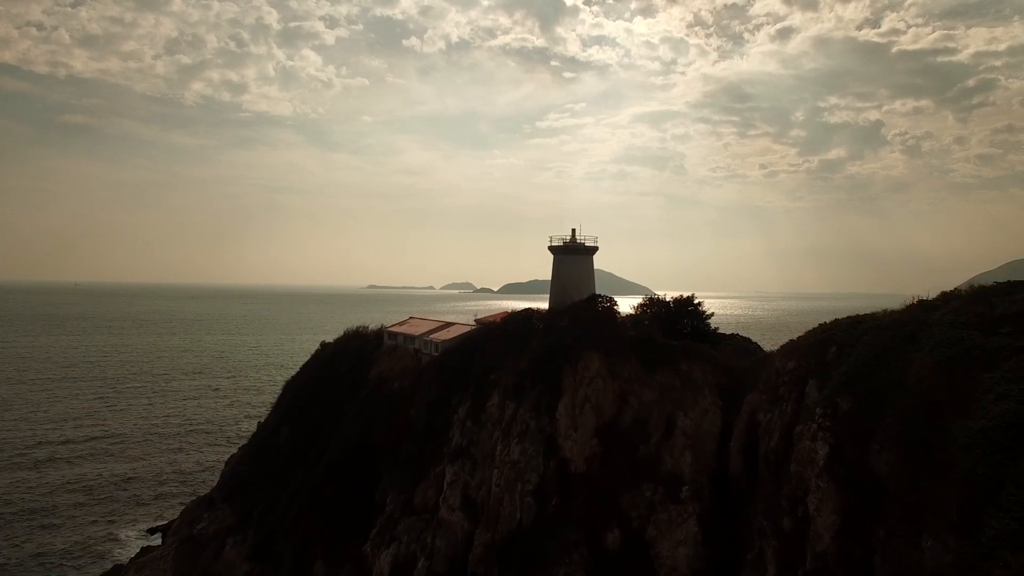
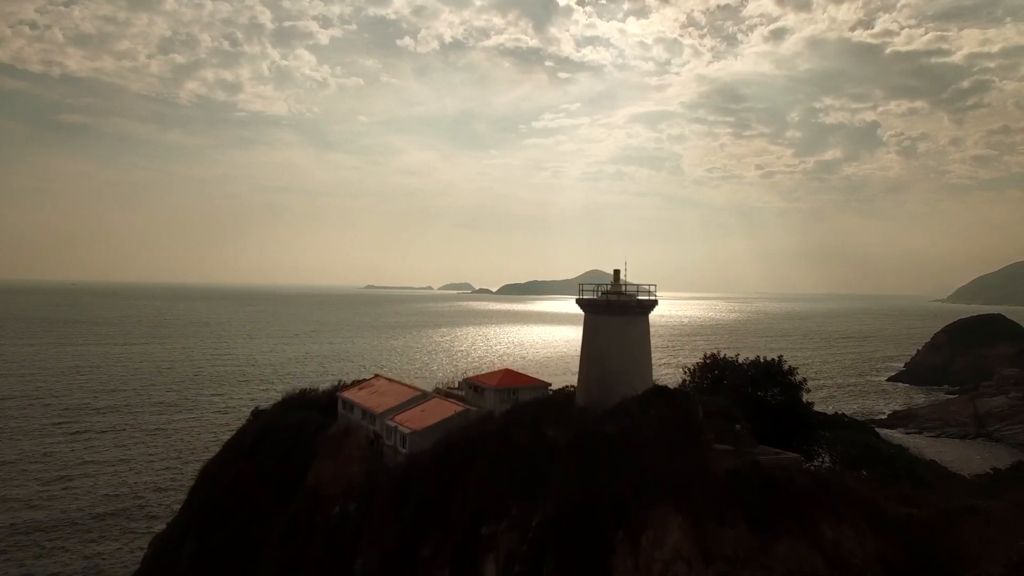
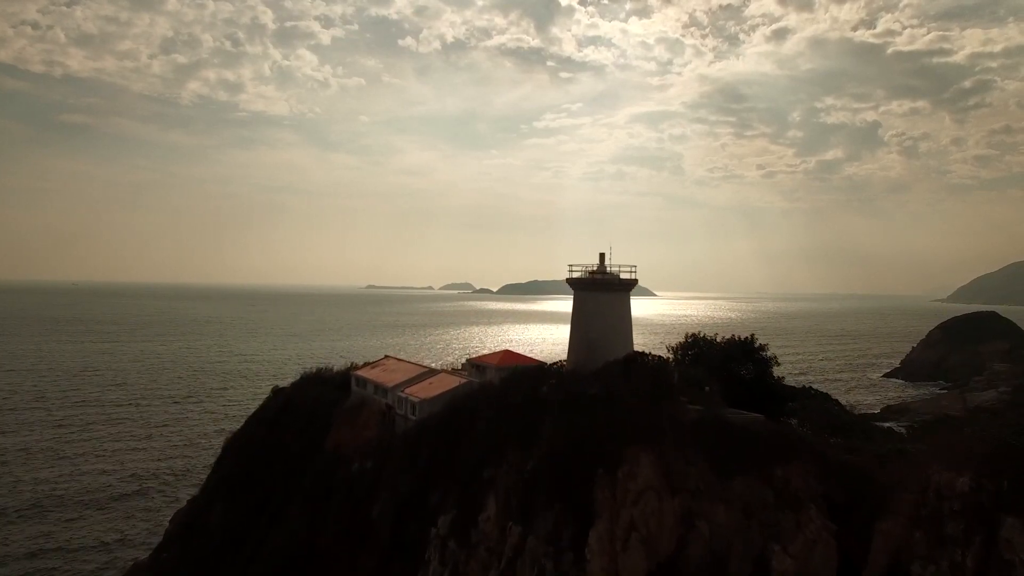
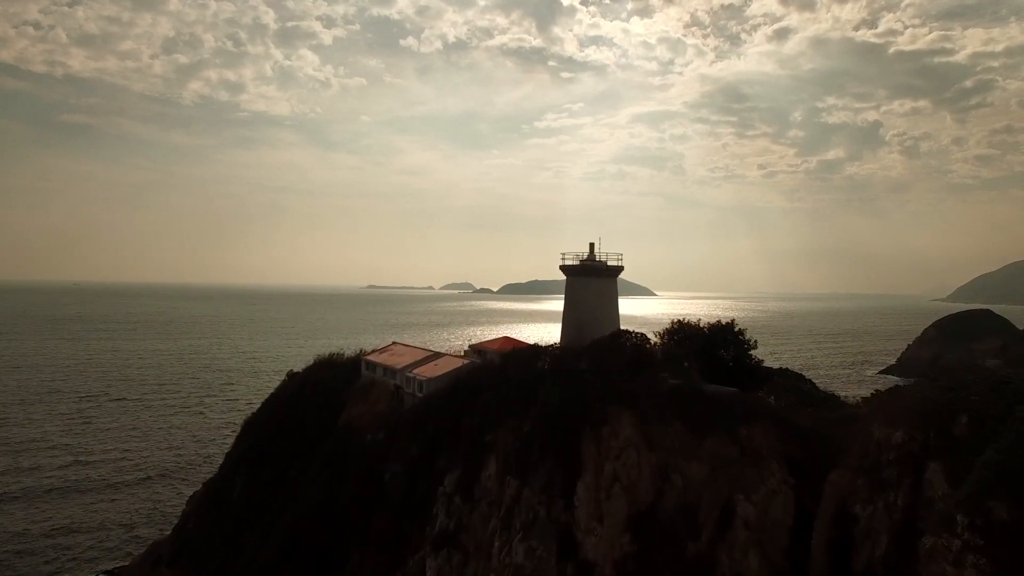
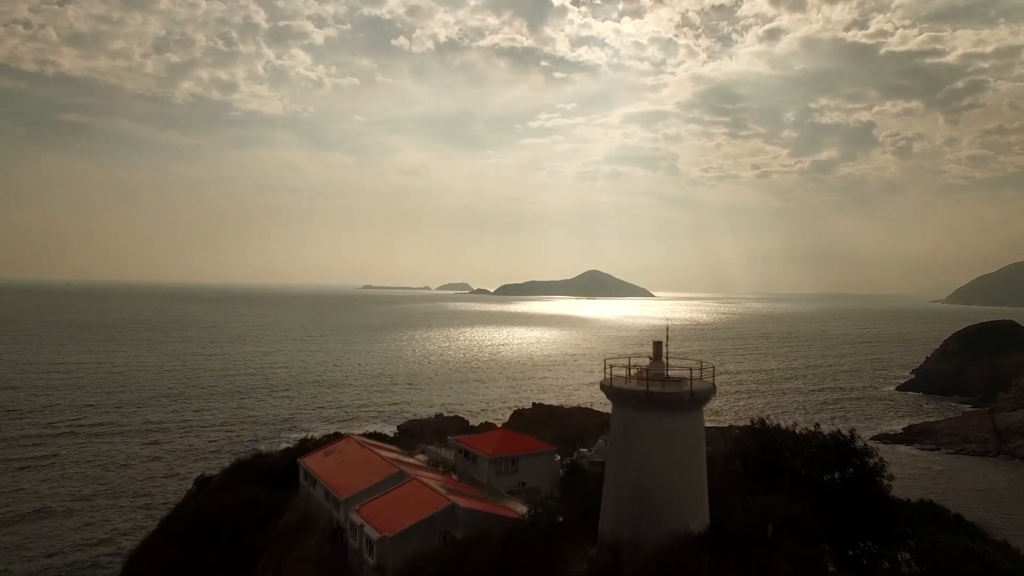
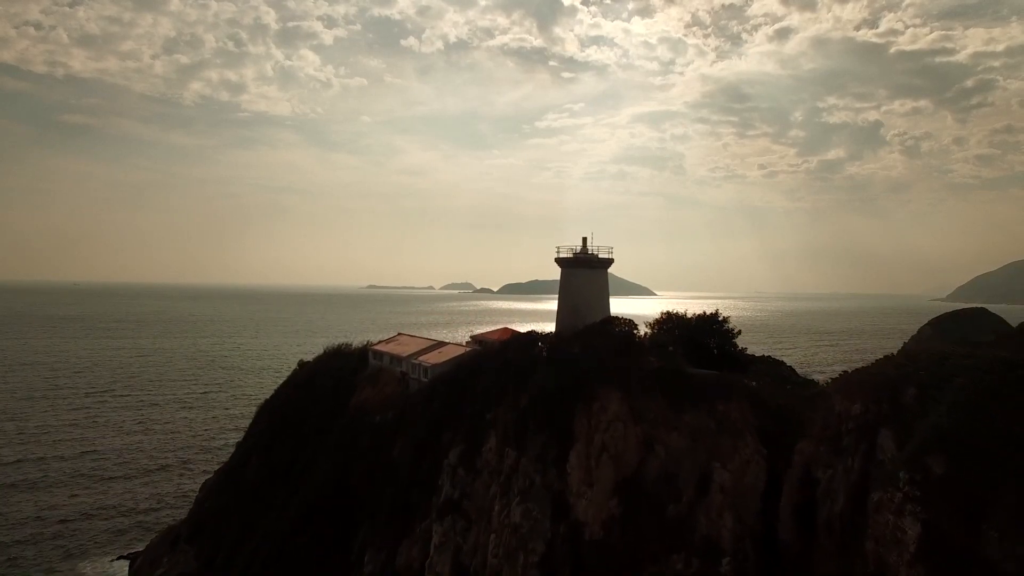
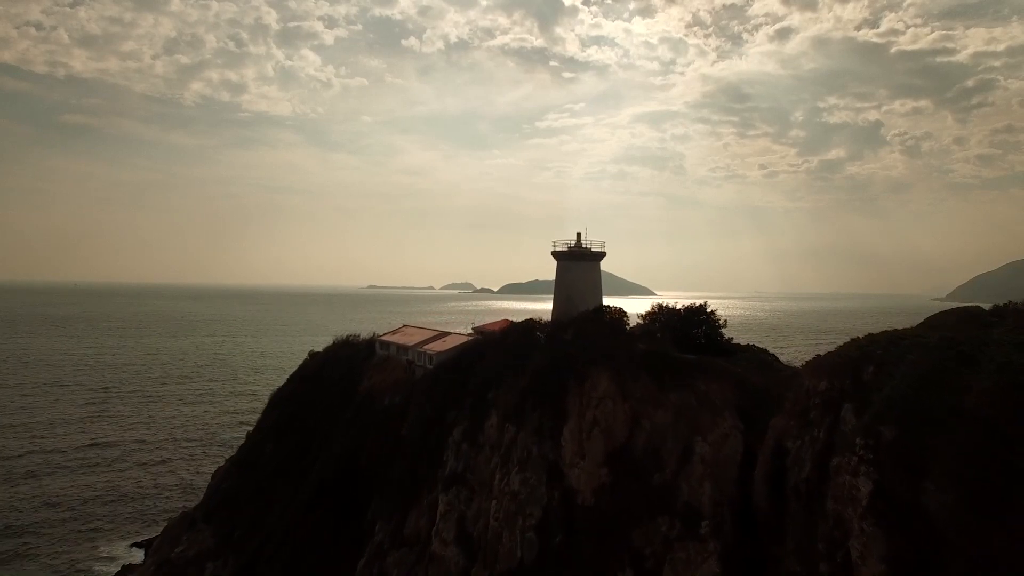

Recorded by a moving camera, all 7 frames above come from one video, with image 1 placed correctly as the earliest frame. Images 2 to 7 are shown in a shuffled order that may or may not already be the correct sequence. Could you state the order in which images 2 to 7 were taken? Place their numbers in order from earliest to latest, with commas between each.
7, 6, 4, 3, 2, 5
